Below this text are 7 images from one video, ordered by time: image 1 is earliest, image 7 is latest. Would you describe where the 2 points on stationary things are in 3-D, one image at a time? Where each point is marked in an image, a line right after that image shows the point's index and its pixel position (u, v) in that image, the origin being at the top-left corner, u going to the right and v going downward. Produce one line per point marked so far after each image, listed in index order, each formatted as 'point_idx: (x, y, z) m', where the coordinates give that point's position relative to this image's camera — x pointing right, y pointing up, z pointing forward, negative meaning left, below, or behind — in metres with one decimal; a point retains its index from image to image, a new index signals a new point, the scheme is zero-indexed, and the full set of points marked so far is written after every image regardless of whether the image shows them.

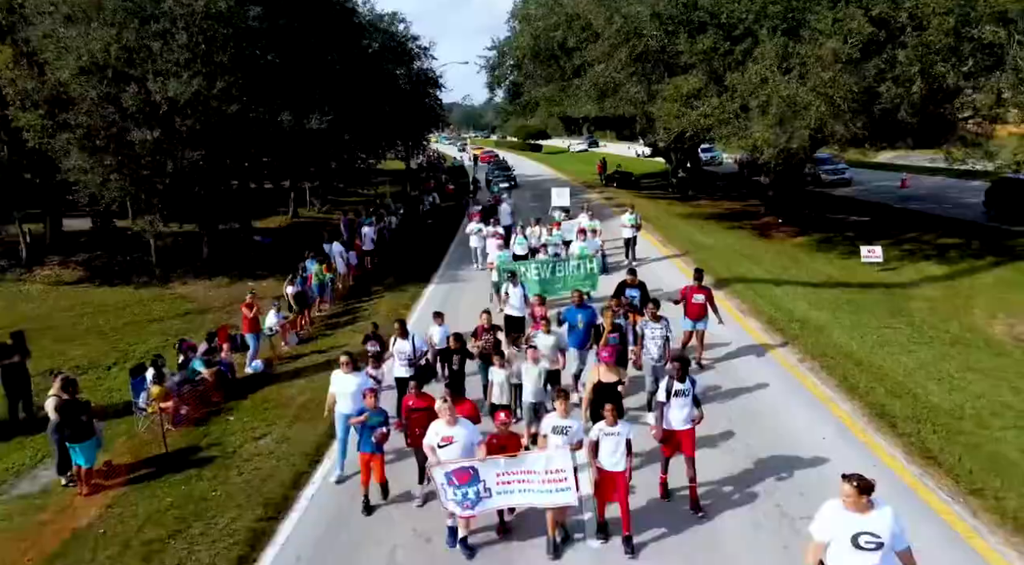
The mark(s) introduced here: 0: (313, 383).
0: (-3.4, -1.7, +17.5) m
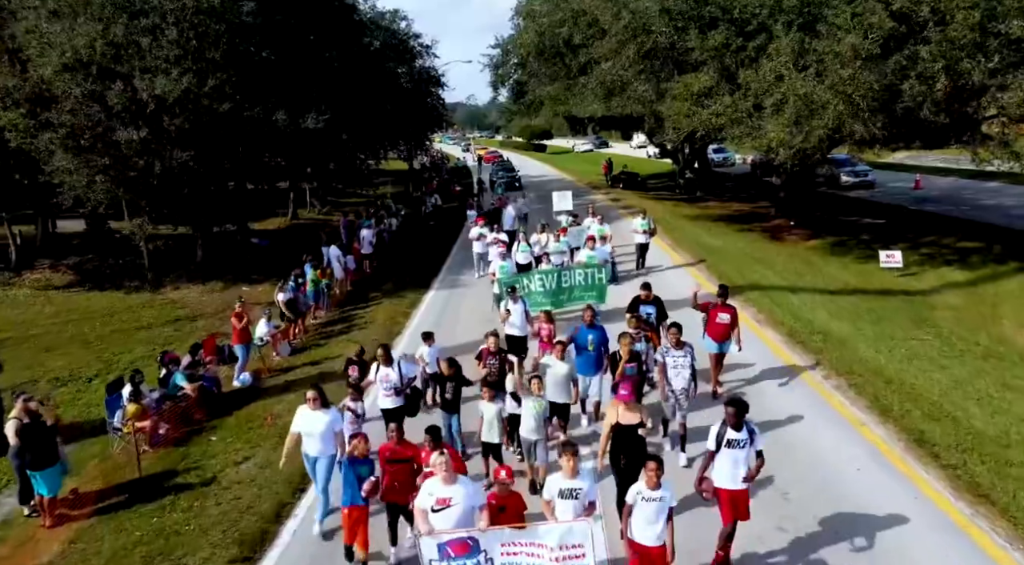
0: (-3.3, -1.9, +16.5) m
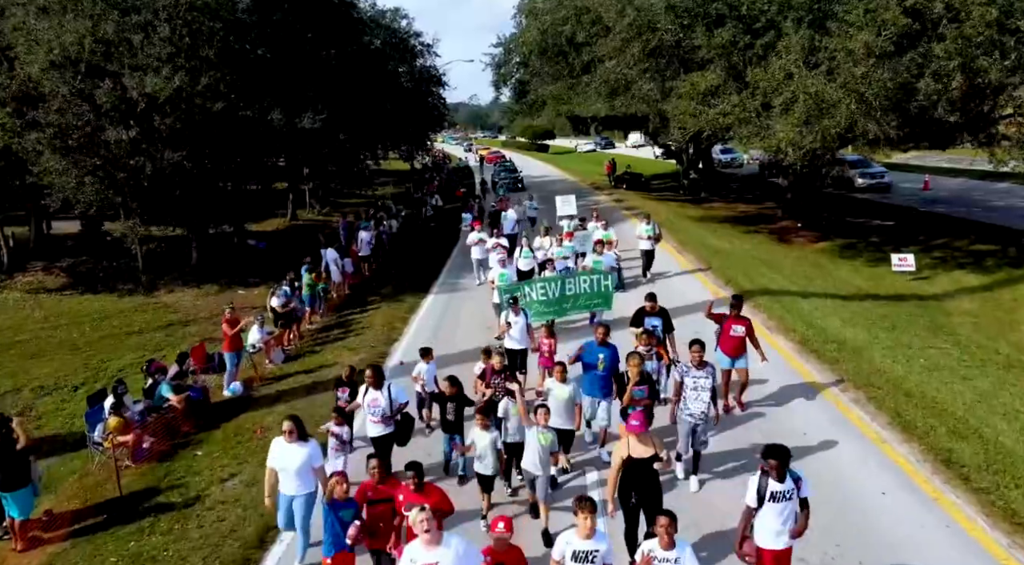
0: (-3.3, -1.9, +15.8) m
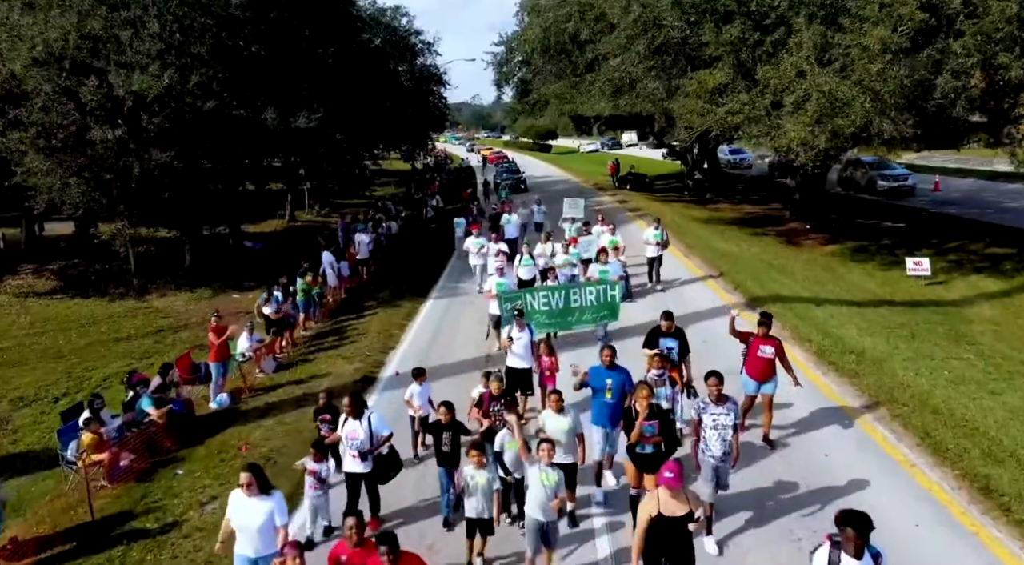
0: (-3.3, -2.1, +14.9) m
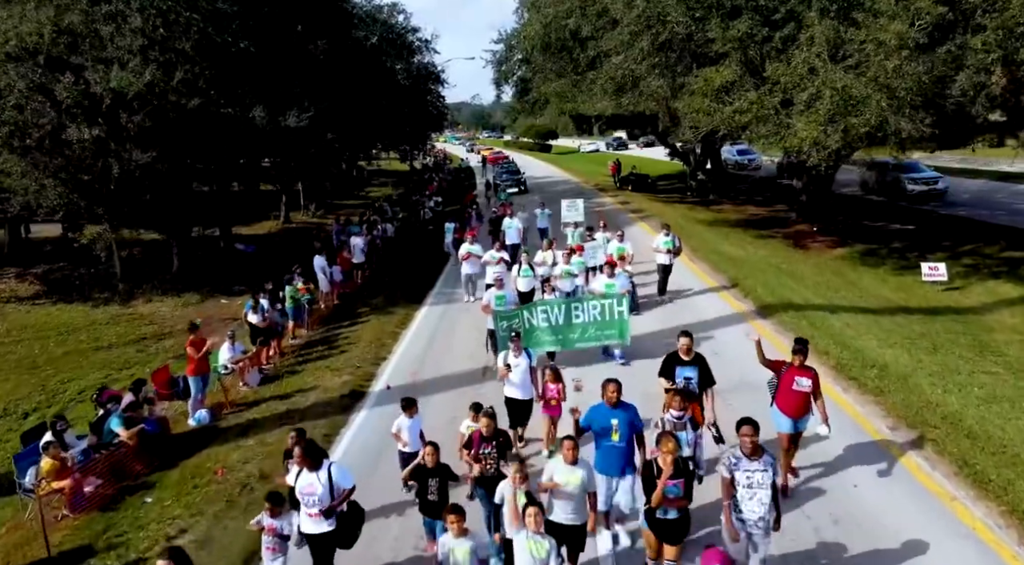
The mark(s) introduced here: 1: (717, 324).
0: (-3.3, -2.2, +13.9) m
1: (+3.5, -0.7, +17.6) m
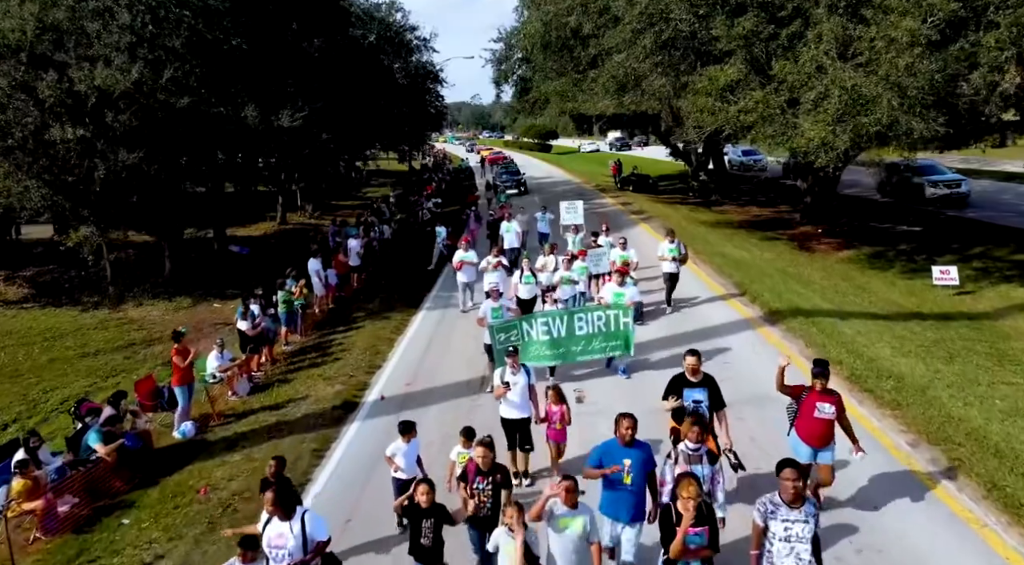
0: (-3.4, -2.3, +13.2) m
1: (+3.5, -0.8, +16.9) m
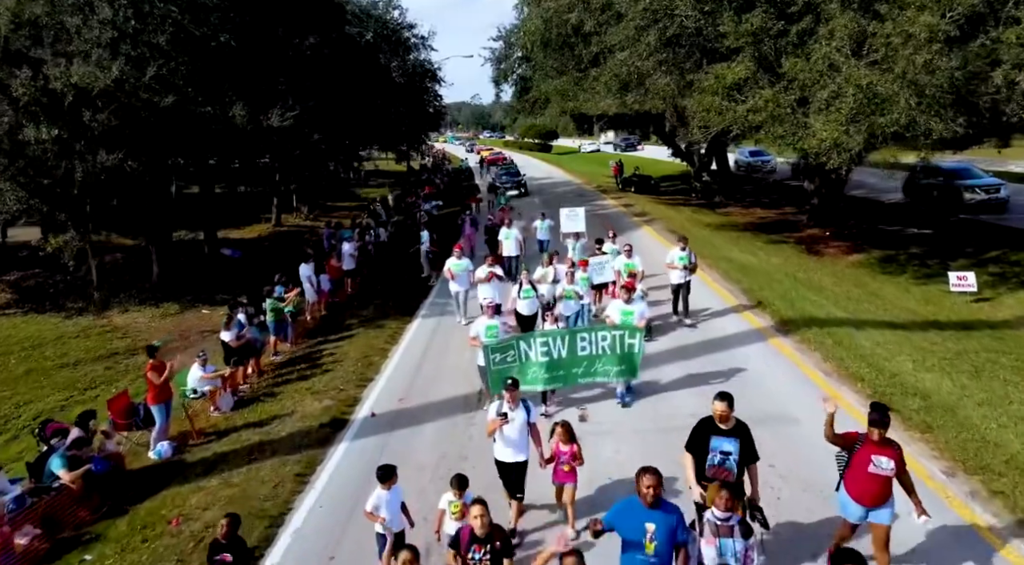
0: (-3.4, -2.4, +12.2) m
1: (+3.5, -0.9, +15.9) m
